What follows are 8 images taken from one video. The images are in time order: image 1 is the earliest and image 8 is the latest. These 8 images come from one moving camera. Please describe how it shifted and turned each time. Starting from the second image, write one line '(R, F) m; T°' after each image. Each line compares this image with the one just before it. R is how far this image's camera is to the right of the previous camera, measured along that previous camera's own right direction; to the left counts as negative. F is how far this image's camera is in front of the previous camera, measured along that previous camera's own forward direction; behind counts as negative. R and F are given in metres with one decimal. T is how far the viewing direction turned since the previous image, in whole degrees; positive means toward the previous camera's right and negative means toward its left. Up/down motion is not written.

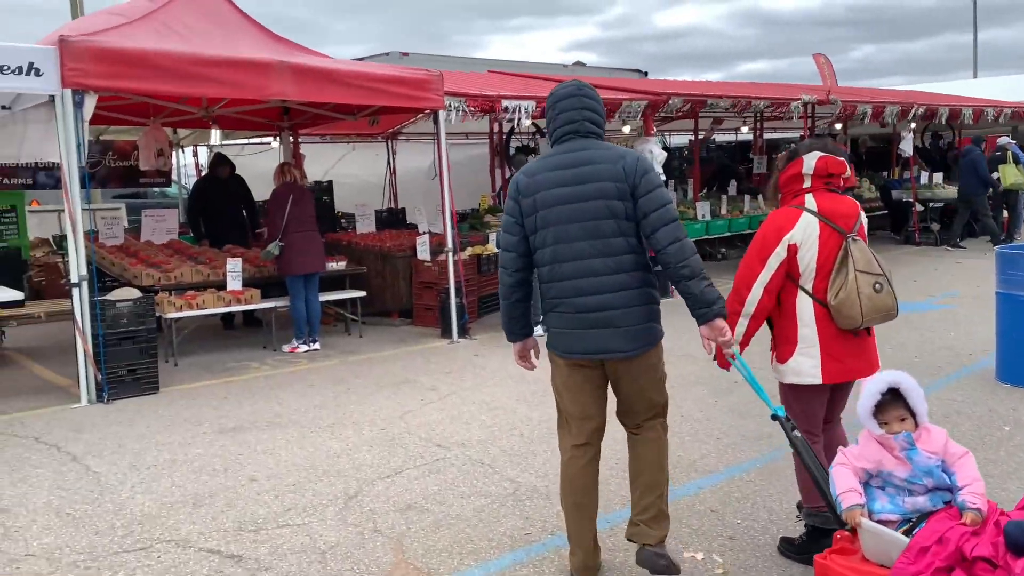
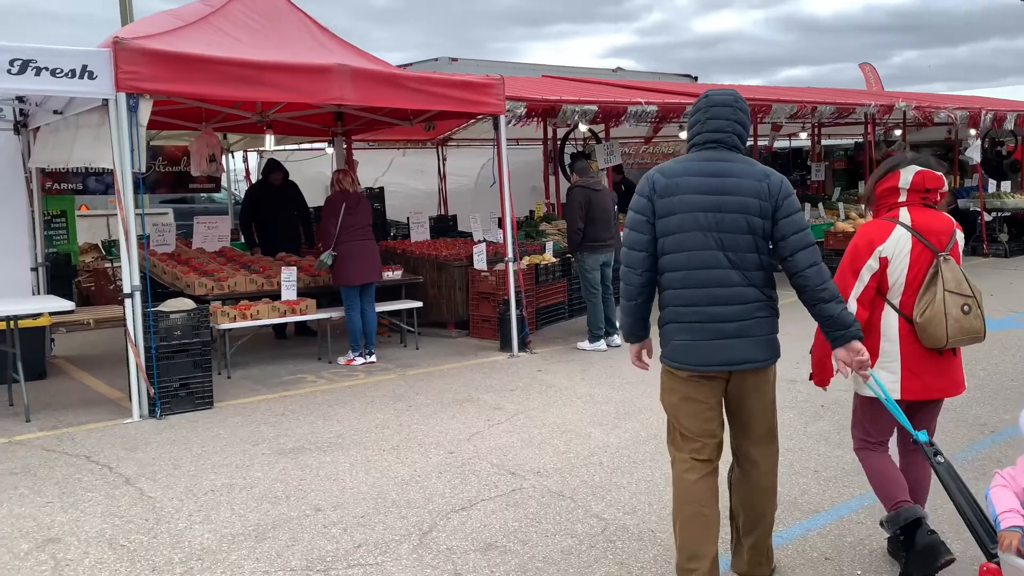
(-0.3, +0.4) m; -3°
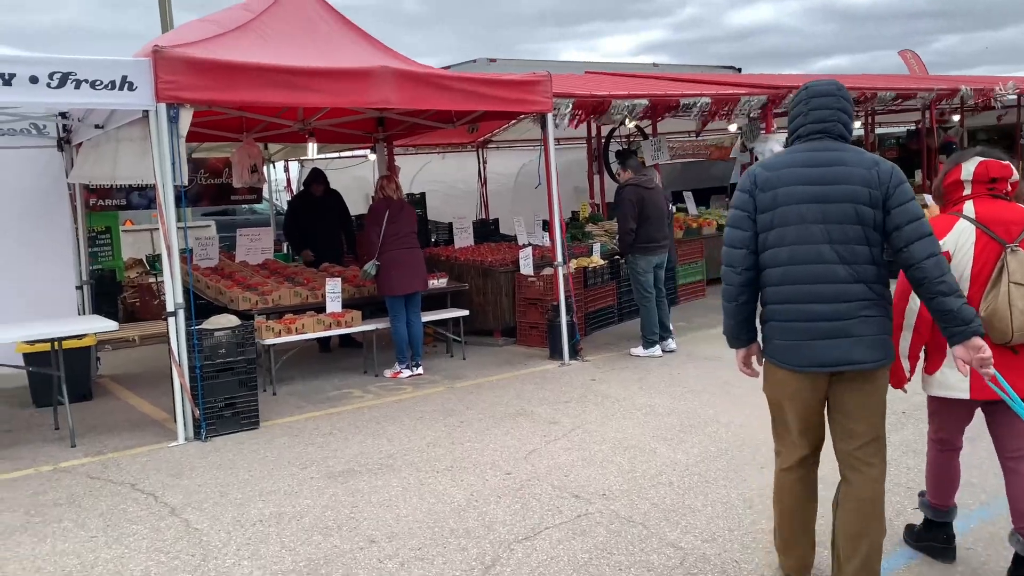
(-0.1, +0.3) m; -3°
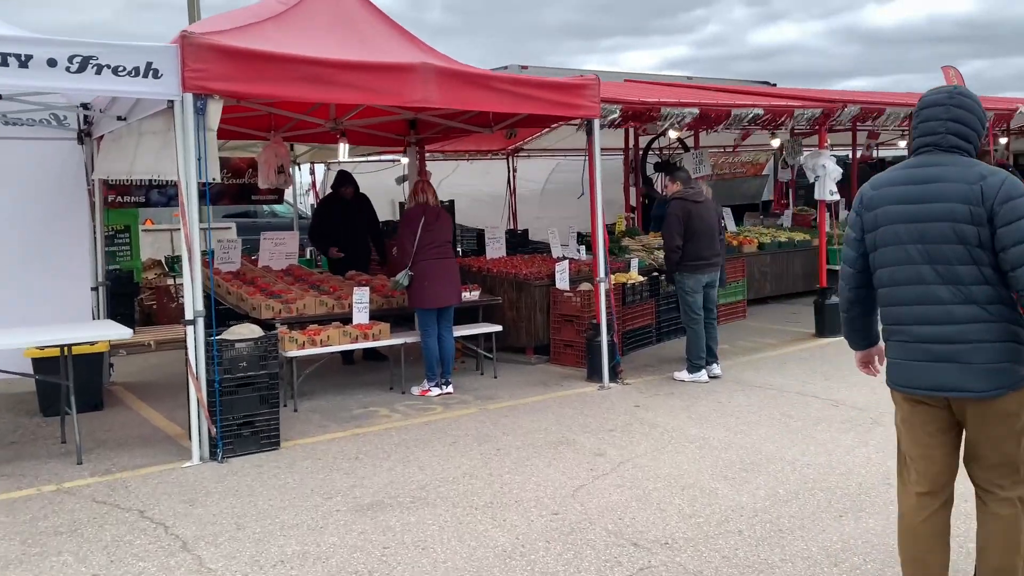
(-0.2, +0.5) m; -1°
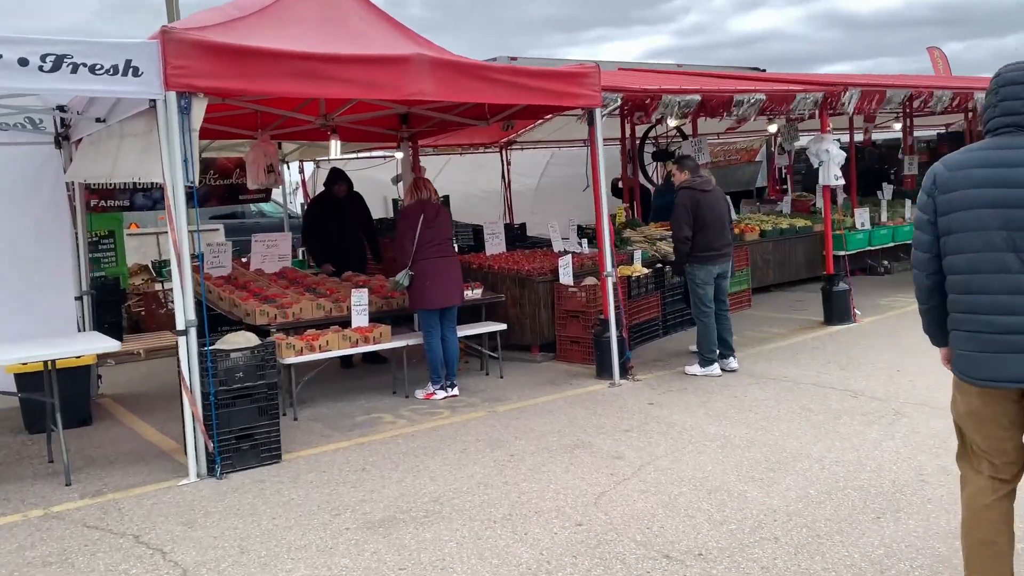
(-0.1, +0.3) m; +1°
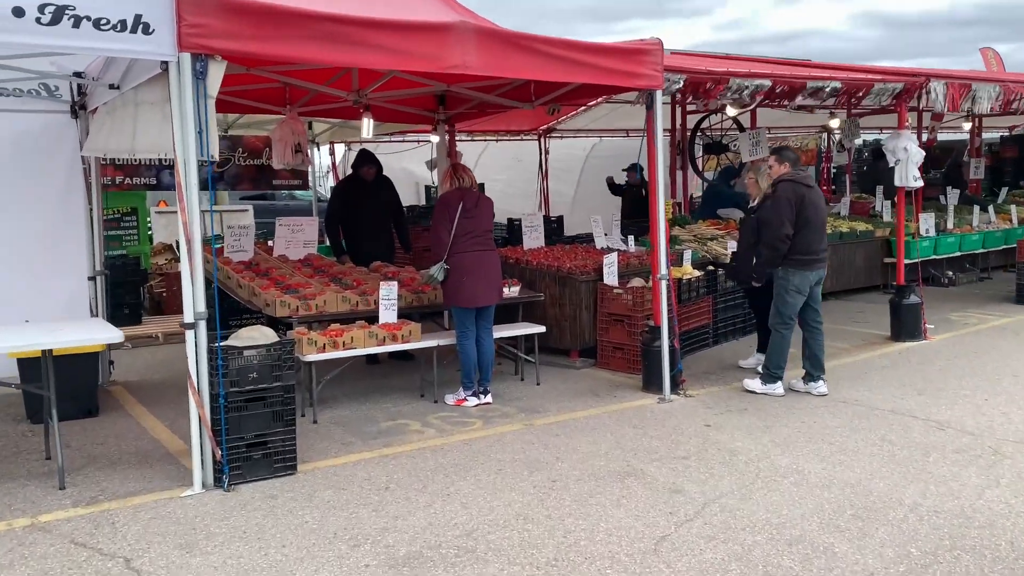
(-0.2, +0.6) m; -2°
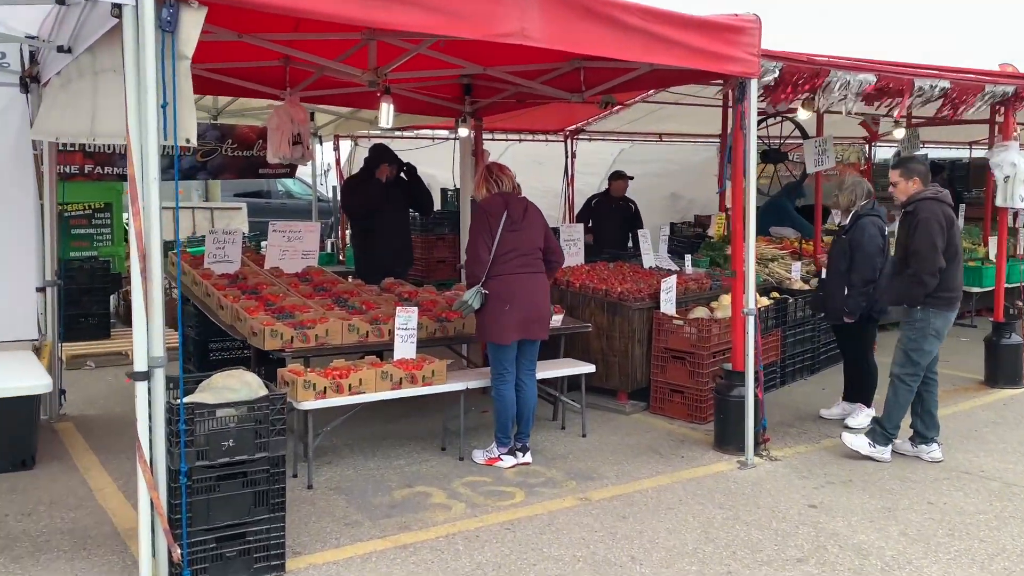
(-0.4, +1.2) m; 0°
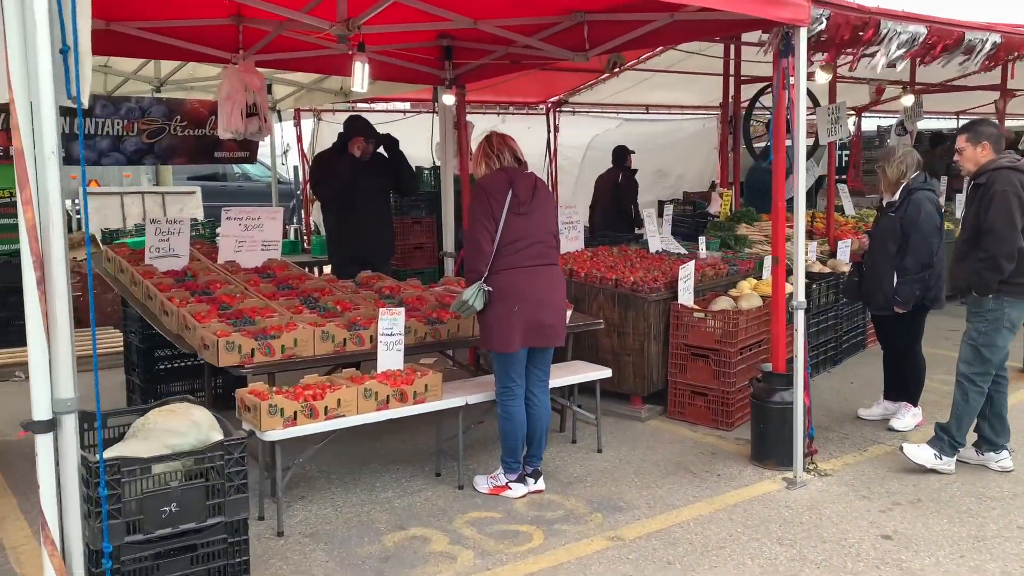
(-0.2, +0.8) m; +3°
